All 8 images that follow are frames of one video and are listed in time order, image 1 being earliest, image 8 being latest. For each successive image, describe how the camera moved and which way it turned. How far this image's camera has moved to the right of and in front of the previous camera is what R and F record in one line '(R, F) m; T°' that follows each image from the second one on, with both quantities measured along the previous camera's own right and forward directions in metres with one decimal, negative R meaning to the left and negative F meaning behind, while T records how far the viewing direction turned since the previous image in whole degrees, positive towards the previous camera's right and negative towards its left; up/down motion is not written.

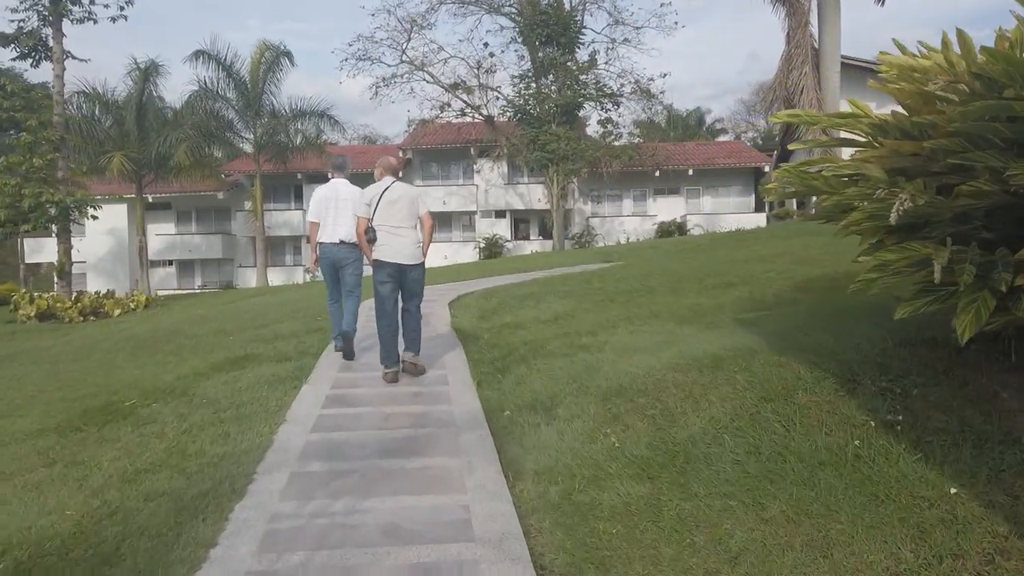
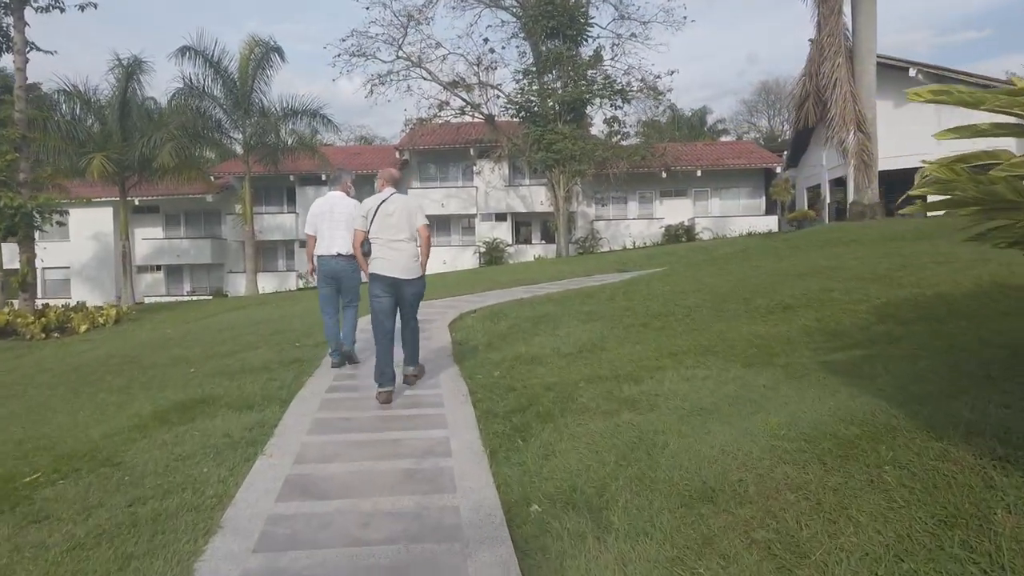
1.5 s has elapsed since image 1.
(-0.2, +1.5) m; 0°
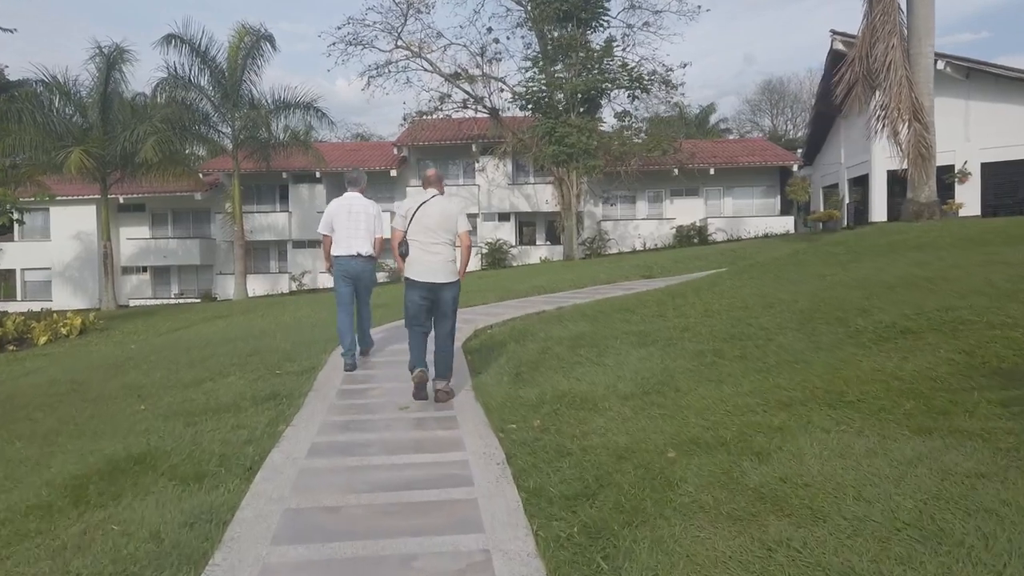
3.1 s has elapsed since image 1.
(-0.3, +1.7) m; 0°
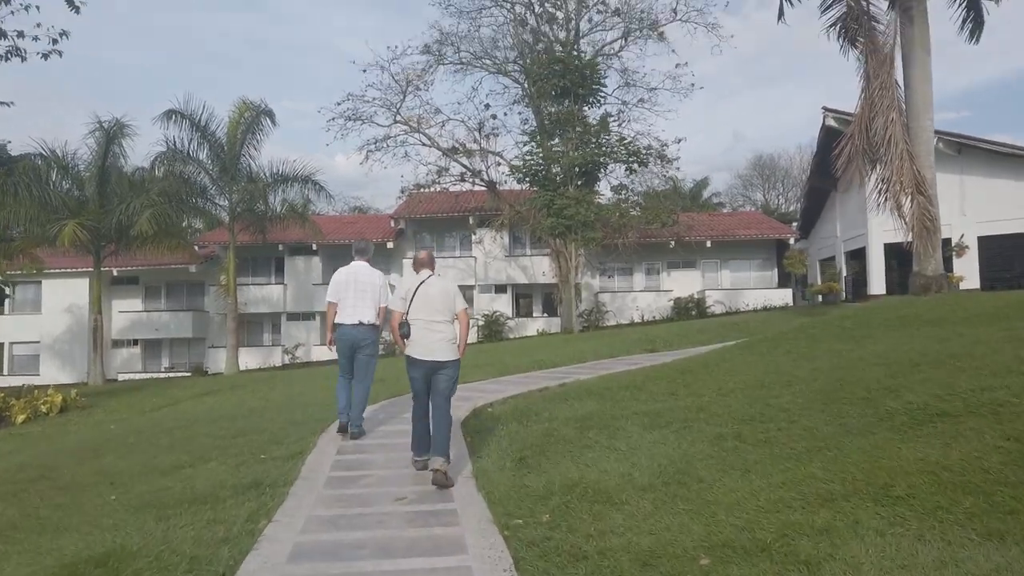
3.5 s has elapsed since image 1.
(-0.1, +0.4) m; 0°
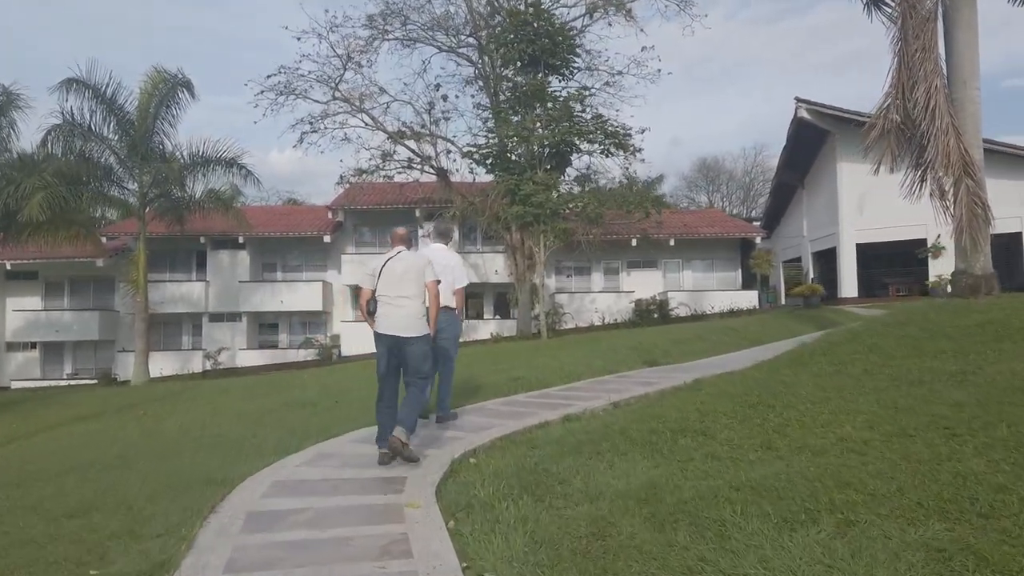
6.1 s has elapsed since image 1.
(-0.4, +2.8) m; +5°
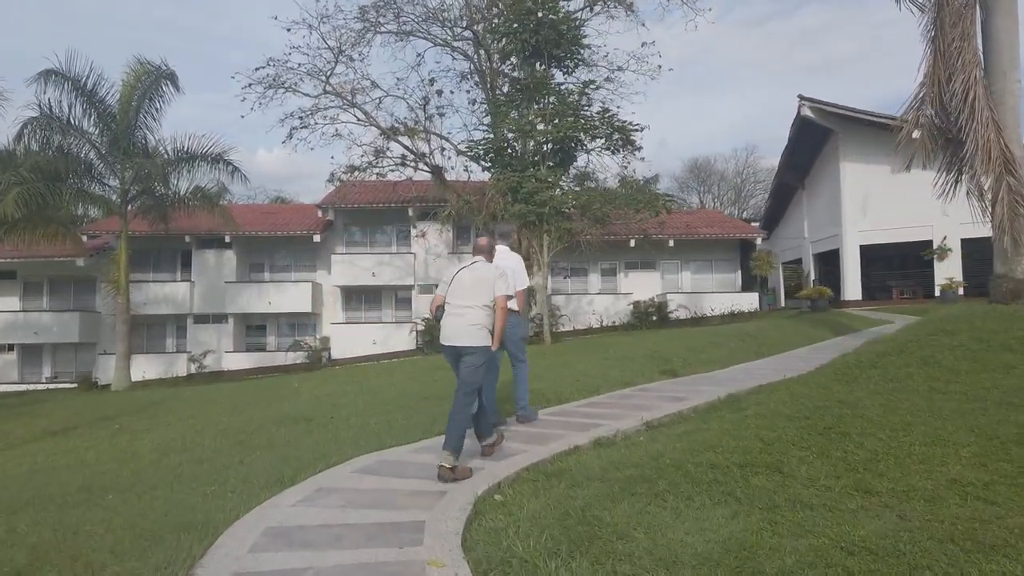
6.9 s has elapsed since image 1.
(-0.3, +0.9) m; +1°
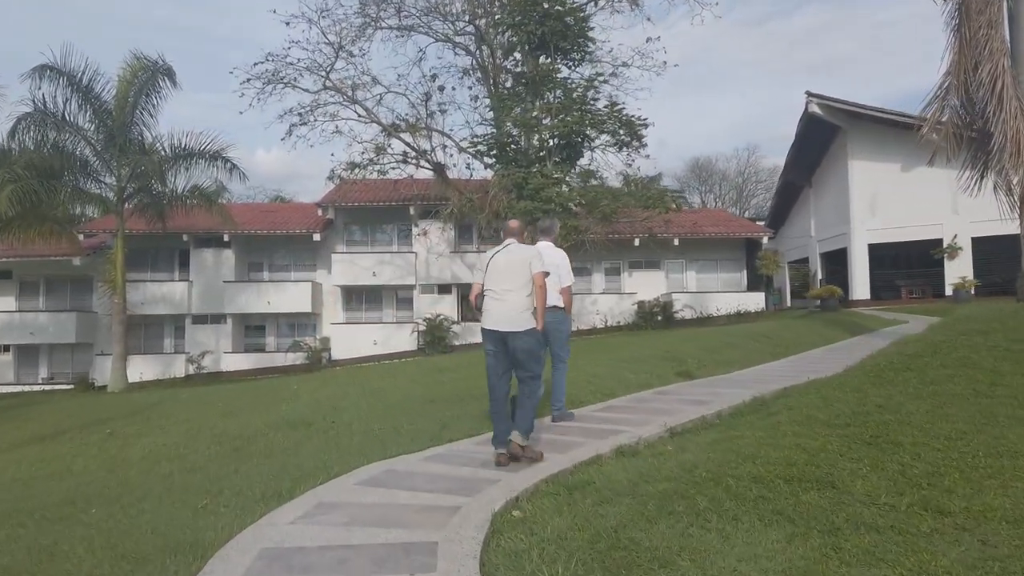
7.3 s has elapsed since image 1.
(-0.1, +0.4) m; 0°
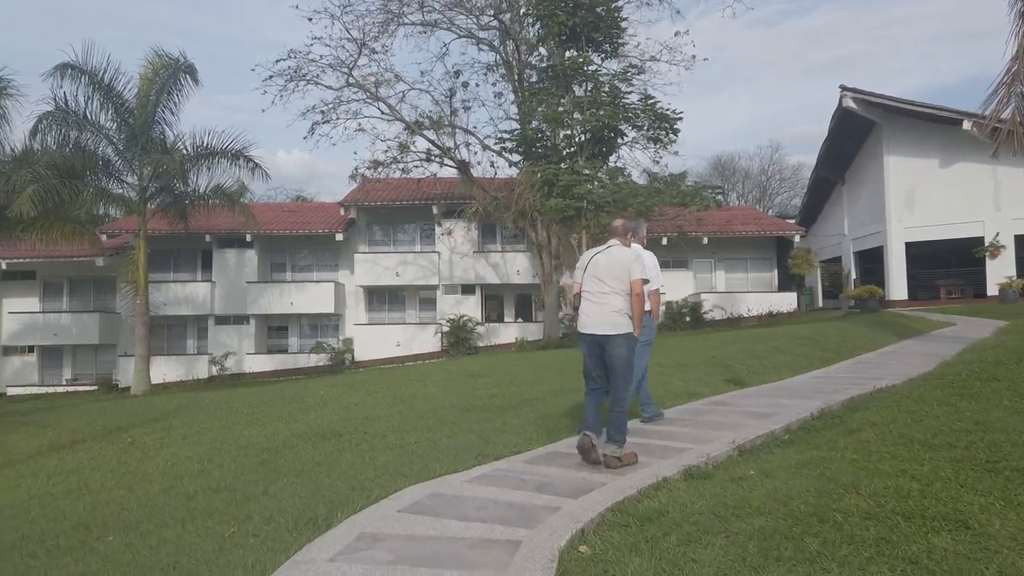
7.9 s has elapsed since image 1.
(-0.3, +0.6) m; -1°
